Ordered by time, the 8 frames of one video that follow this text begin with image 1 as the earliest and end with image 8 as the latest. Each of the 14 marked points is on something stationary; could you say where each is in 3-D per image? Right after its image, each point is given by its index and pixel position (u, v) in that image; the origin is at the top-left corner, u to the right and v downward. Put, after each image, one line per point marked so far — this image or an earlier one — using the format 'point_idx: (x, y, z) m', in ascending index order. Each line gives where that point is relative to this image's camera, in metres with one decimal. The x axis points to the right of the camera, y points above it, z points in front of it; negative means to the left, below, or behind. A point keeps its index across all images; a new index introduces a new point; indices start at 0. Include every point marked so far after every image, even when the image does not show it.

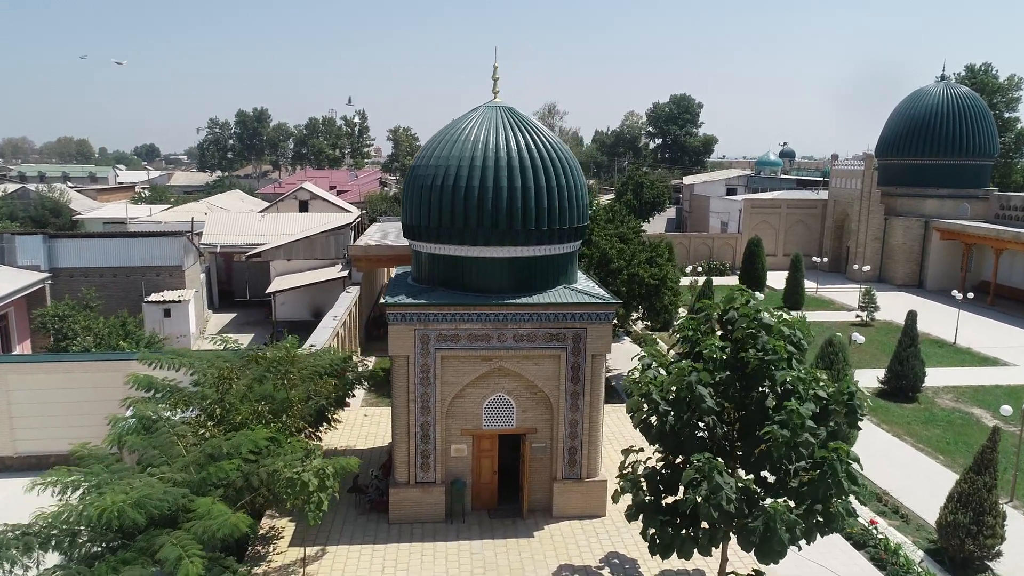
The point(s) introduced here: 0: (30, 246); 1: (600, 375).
0: (-10.8, +0.9, +16.1) m
1: (+1.1, -1.1, +9.1) m
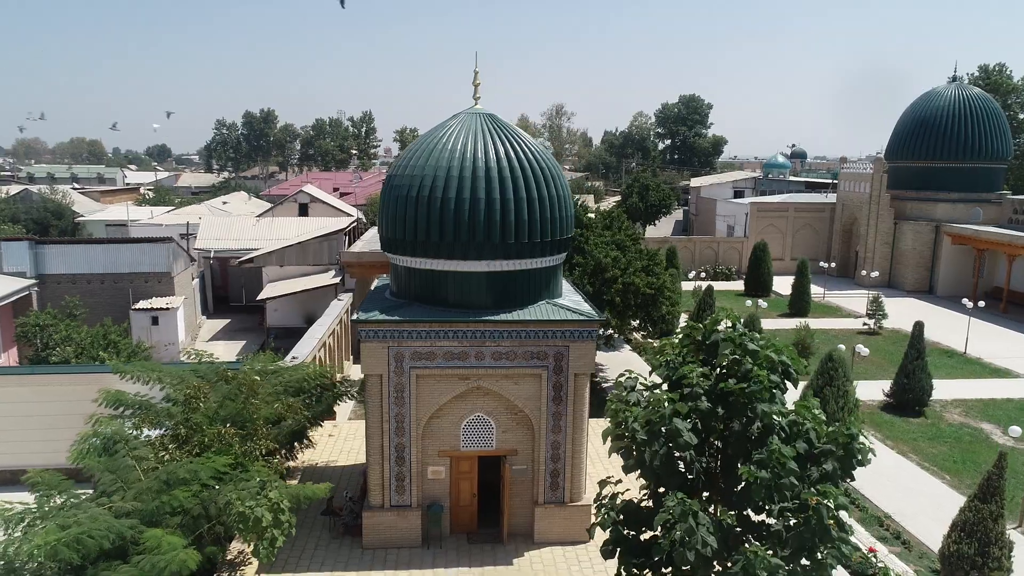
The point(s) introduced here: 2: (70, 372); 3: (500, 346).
0: (-11.0, +0.8, +15.8) m
1: (+0.9, -1.3, +8.7) m
2: (-6.8, -1.3, +11.1) m
3: (-0.1, -0.7, +8.5) m
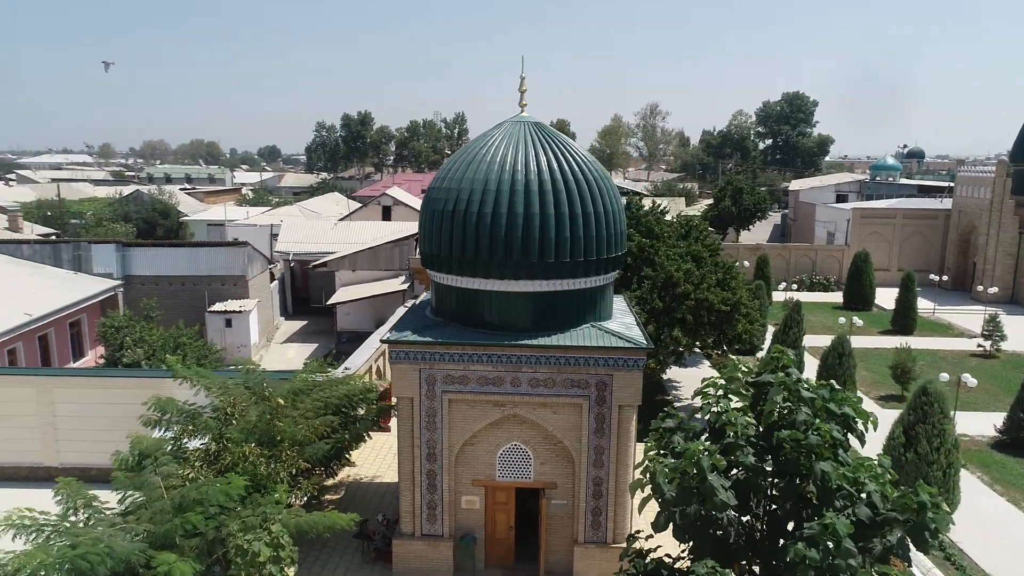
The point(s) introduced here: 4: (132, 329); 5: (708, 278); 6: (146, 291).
0: (-9.4, +0.8, +16.6) m
1: (+1.3, -1.6, +8.0) m
2: (-6.0, -1.4, +11.4) m
3: (+0.3, -0.9, +7.9) m
4: (-7.5, -0.8, +14.0) m
5: (+3.7, +0.2, +13.7) m
6: (-8.7, -0.1, +17.1) m
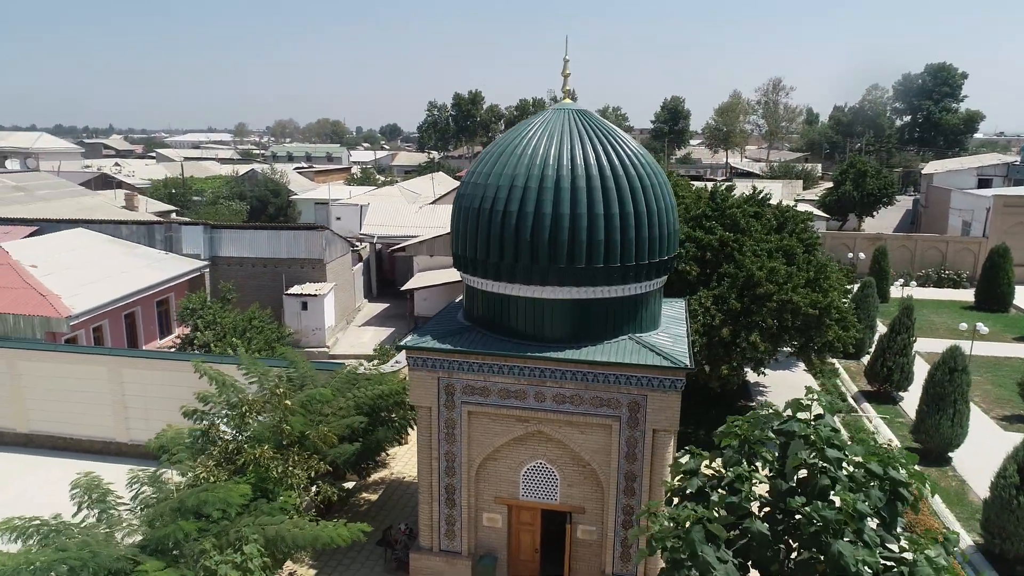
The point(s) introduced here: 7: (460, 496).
0: (-7.7, +1.2, +17.3) m
1: (+1.5, -1.7, +7.1) m
2: (-5.2, -1.2, +11.6) m
3: (+0.5, -1.0, +7.1) m
4: (-6.2, -0.5, +14.4) m
5: (+4.9, +0.2, +12.3) m
6: (-6.9, +0.4, +17.6) m
7: (-0.6, -2.2, +7.7) m
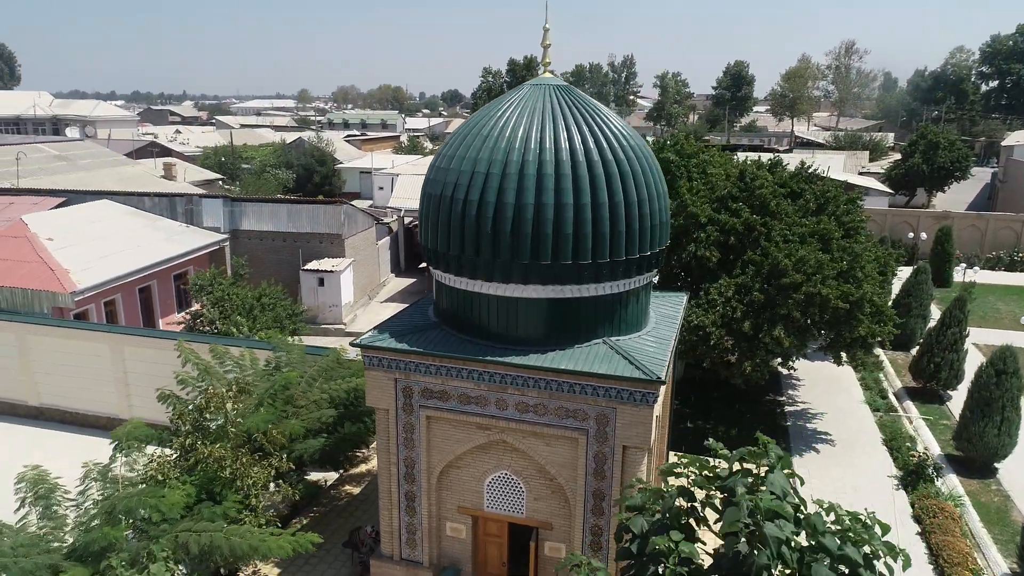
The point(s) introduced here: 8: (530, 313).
0: (-7.1, +1.9, +17.1) m
1: (+1.1, -1.7, +6.4) m
2: (-5.1, -0.8, +11.5) m
3: (+0.1, -1.0, +6.5) m
4: (-5.9, 0.0, +14.3) m
5: (+4.9, +0.3, +11.3) m
6: (-6.3, +1.0, +17.5) m
7: (-0.9, -2.2, +7.2) m
8: (+0.2, -0.2, +6.8) m
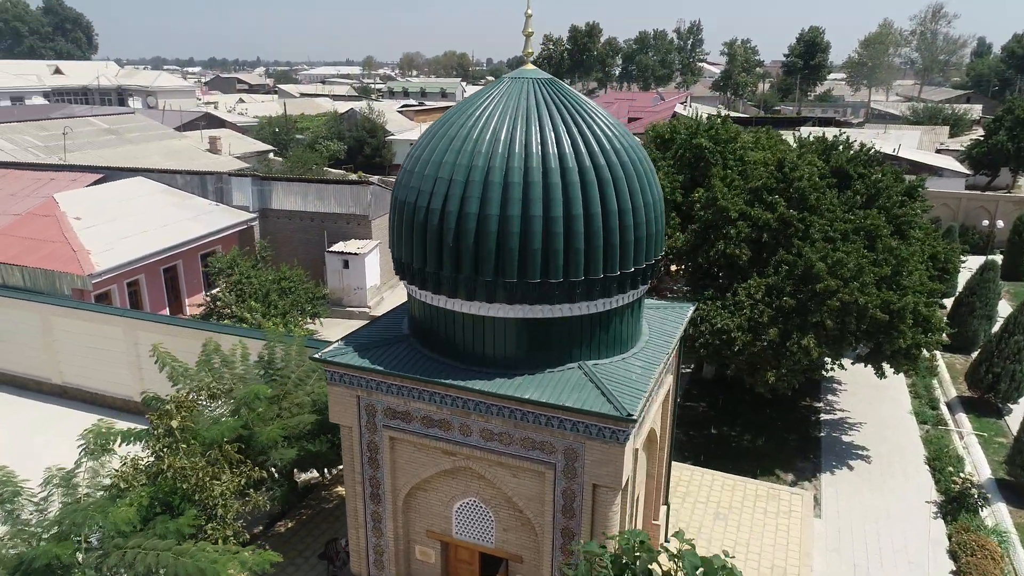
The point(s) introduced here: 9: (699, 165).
0: (-6.4, +2.4, +17.1) m
1: (+0.8, -1.8, +5.8) m
2: (-5.0, -0.6, +11.4) m
3: (-0.2, -1.1, +6.0) m
4: (-5.4, +0.4, +14.2) m
5: (+5.1, +0.3, +10.2) m
6: (-5.6, +1.5, +17.4) m
7: (-1.2, -2.2, +6.8) m
8: (-0.1, -0.4, +6.2) m
9: (+3.3, +2.2, +12.7) m
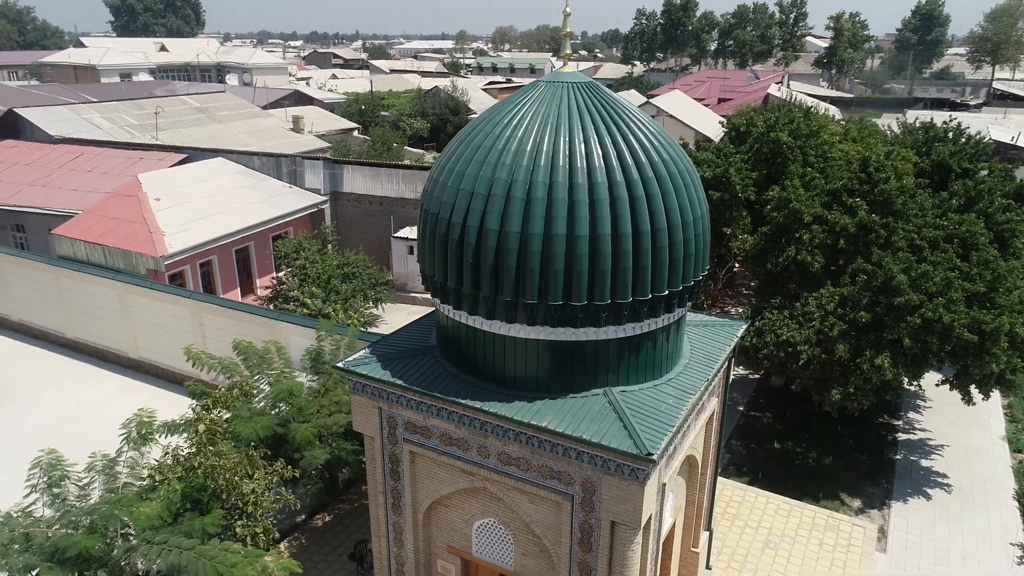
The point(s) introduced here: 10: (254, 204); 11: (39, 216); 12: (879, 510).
0: (-4.7, +2.8, +17.3) m
1: (+0.9, -2.0, +5.5) m
2: (-4.1, -0.4, +11.6) m
3: (0.0, -1.3, +5.7) m
4: (-4.2, +0.7, +14.5) m
5: (+5.7, 0.0, +9.3) m
6: (-3.9, +2.0, +17.6) m
7: (-1.0, -2.3, +6.7) m
8: (+0.1, -0.5, +5.9) m
9: (+4.4, +2.1, +11.9) m
10: (-5.8, +1.9, +16.0) m
11: (-10.7, +1.6, +16.3) m
12: (+5.0, -3.0, +9.7) m
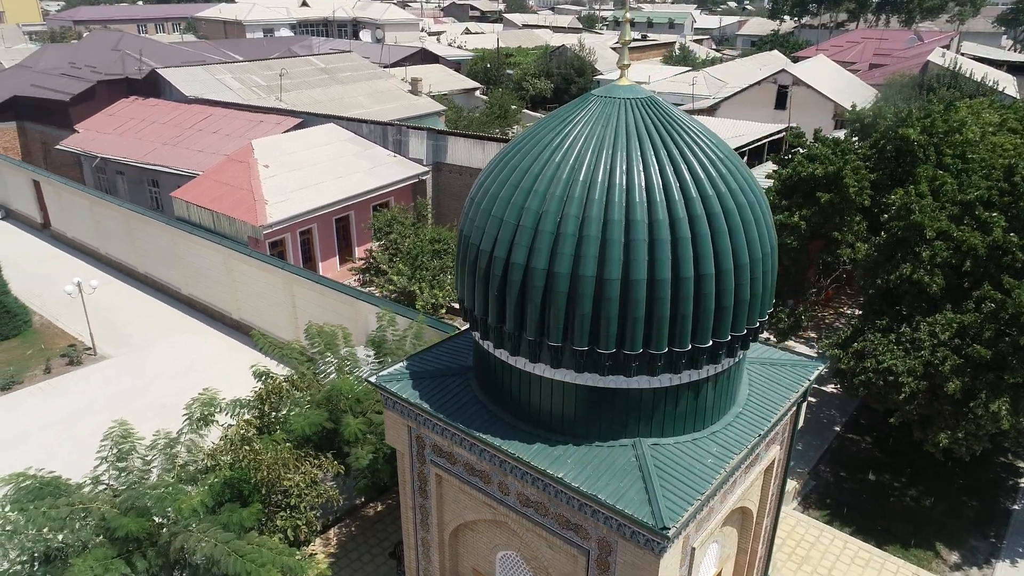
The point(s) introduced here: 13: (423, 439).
0: (-2.2, +3.6, +17.4) m
1: (+0.9, -2.4, +5.1) m
2: (-2.8, 0.0, +11.9) m
3: (+0.1, -1.5, +5.4) m
4: (-2.3, +1.2, +14.6) m
5: (+6.5, -0.4, +7.8) m
6: (-1.4, +2.7, +17.5) m
7: (-0.7, -2.4, +6.6) m
8: (+0.4, -0.8, +5.5) m
9: (+5.8, +1.9, +10.5) m
10: (-3.5, +2.6, +16.3) m
11: (-8.4, +2.7, +17.4) m
12: (+5.6, -3.4, +8.6) m
13: (-0.8, -1.3, +6.1) m
